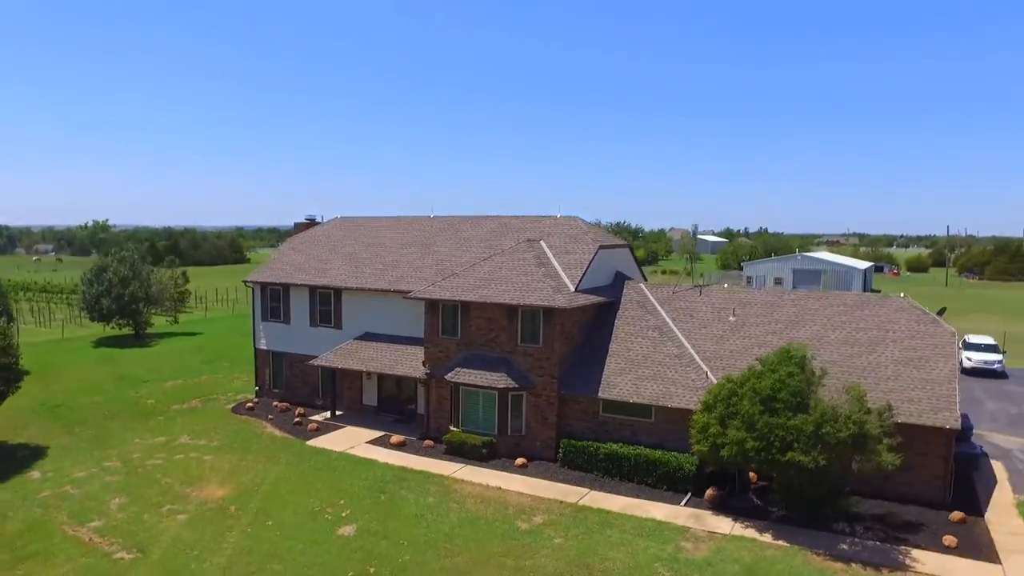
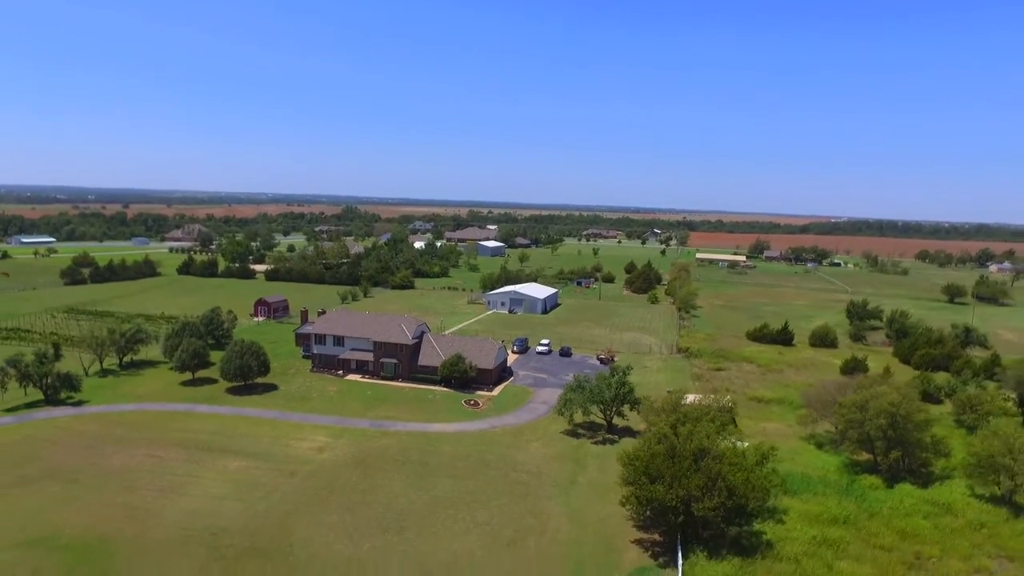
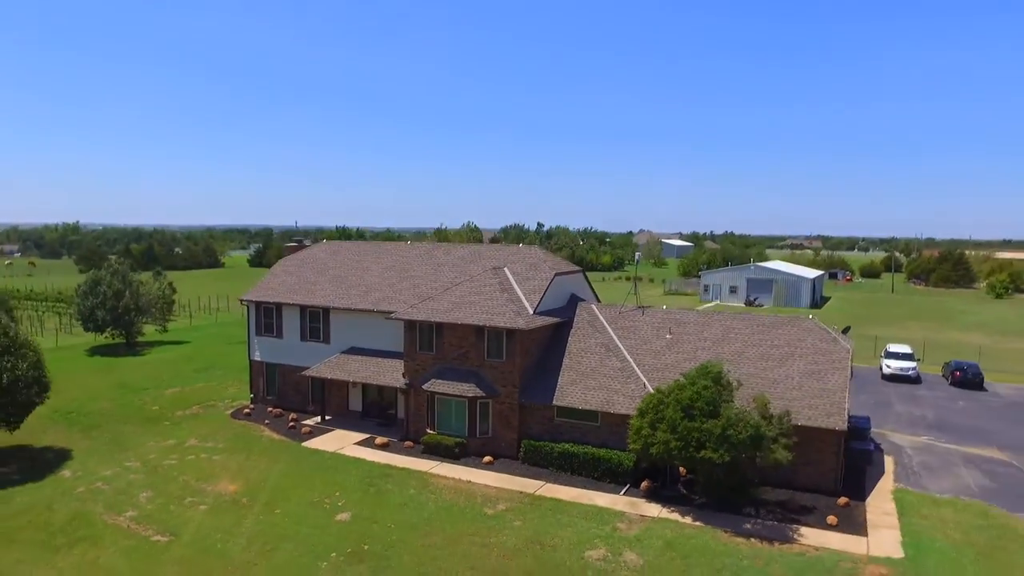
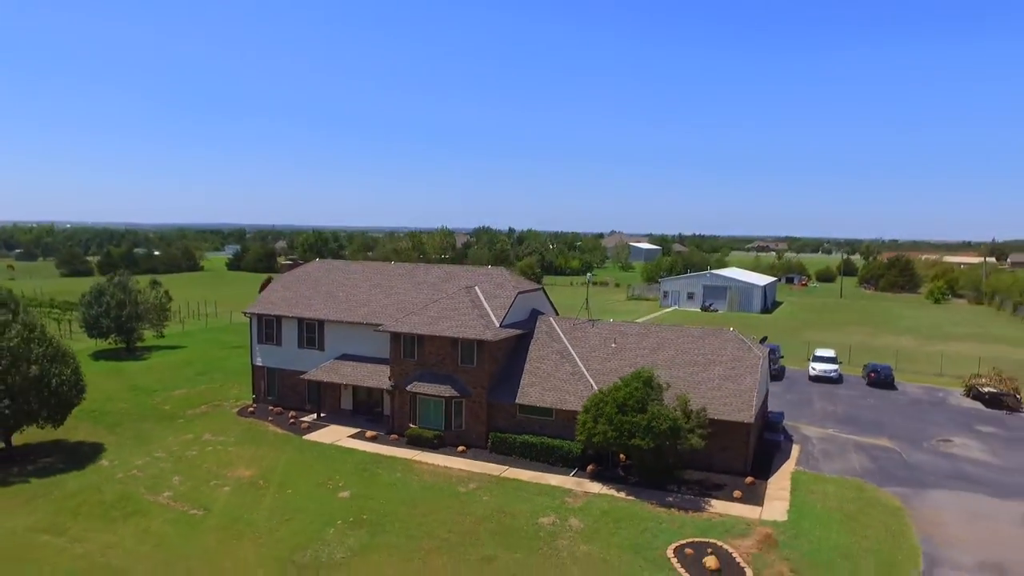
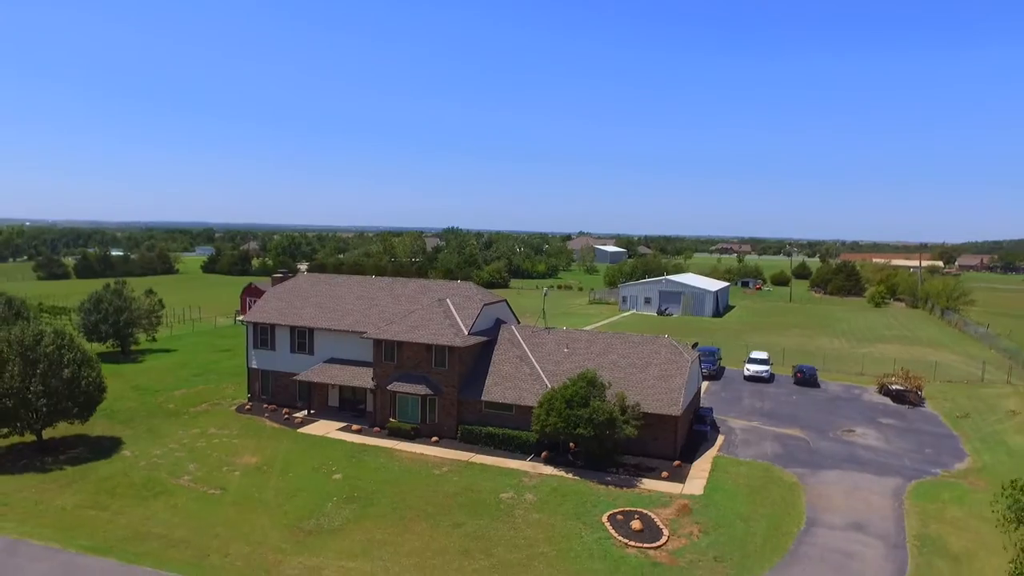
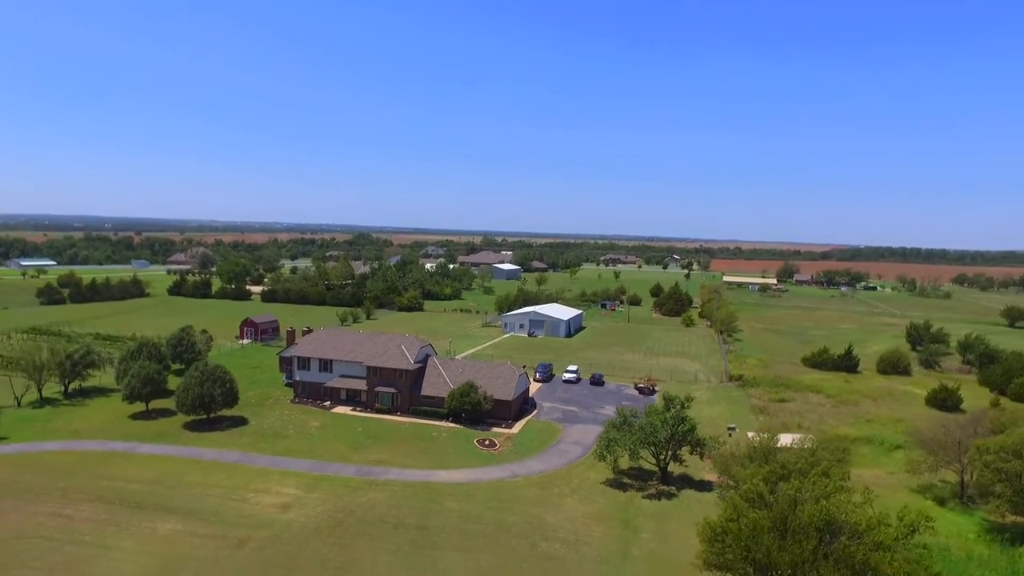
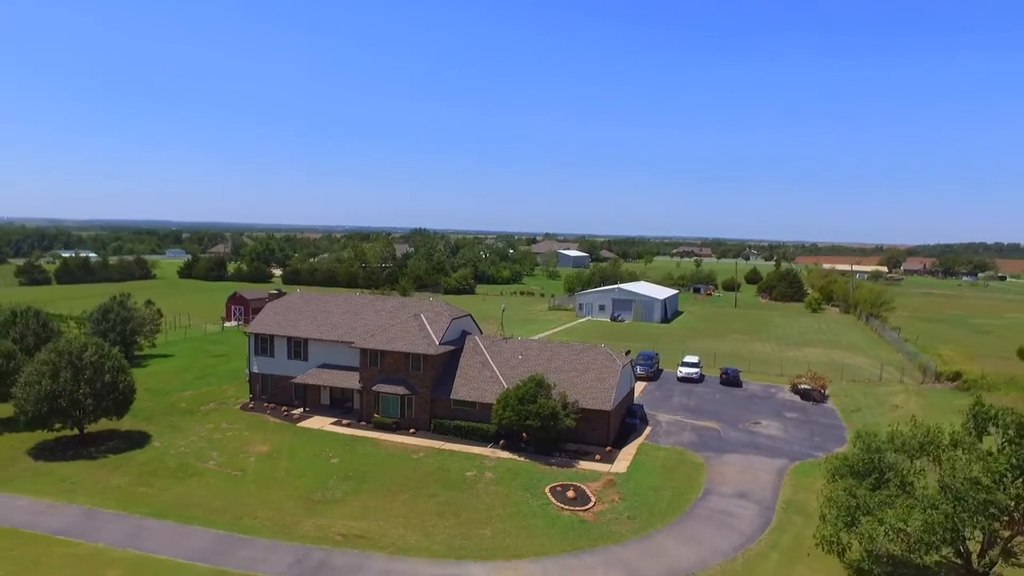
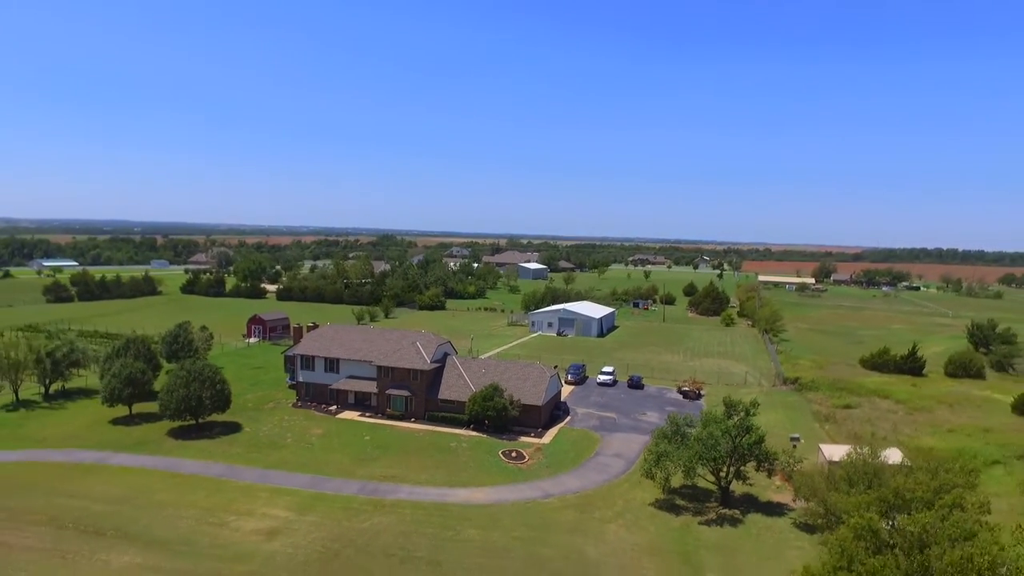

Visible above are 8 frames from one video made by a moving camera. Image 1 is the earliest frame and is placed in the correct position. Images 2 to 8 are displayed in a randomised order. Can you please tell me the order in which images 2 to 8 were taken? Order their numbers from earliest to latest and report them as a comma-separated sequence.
3, 4, 5, 7, 8, 6, 2
